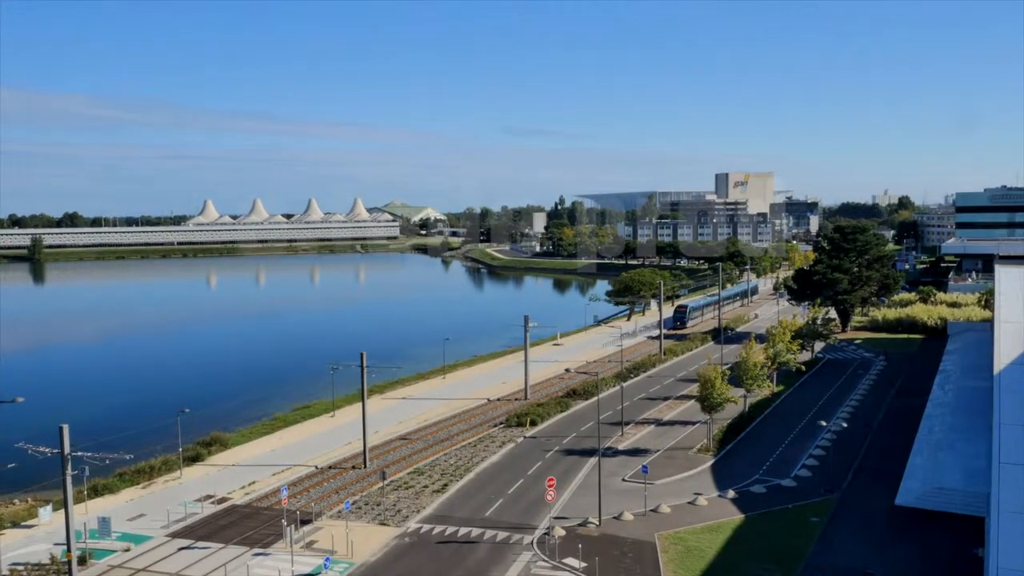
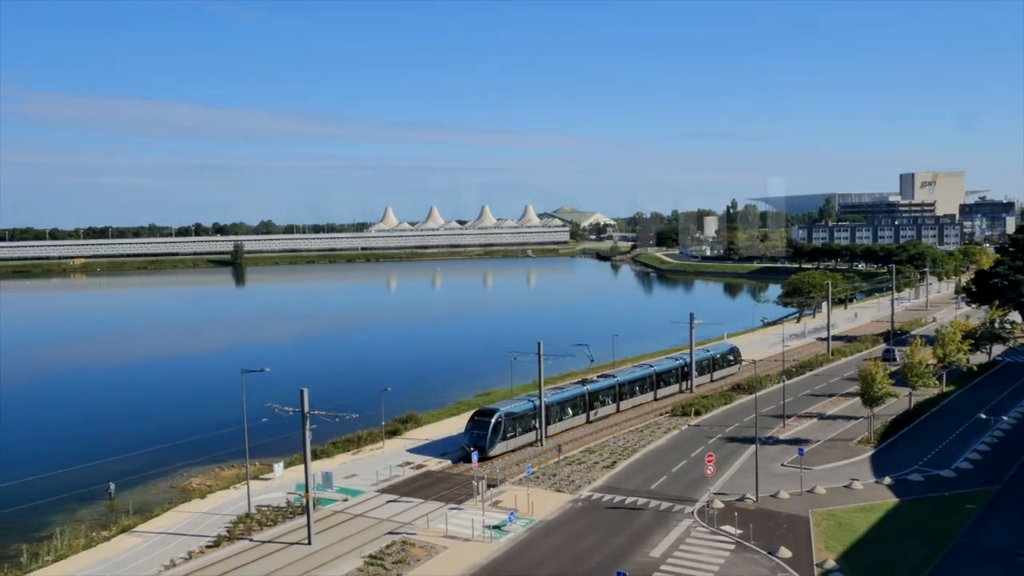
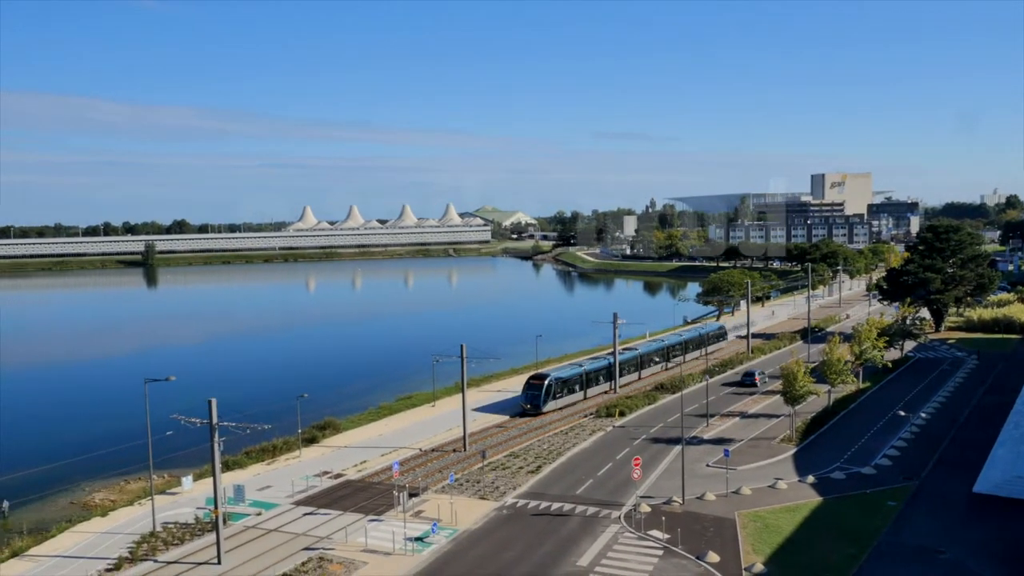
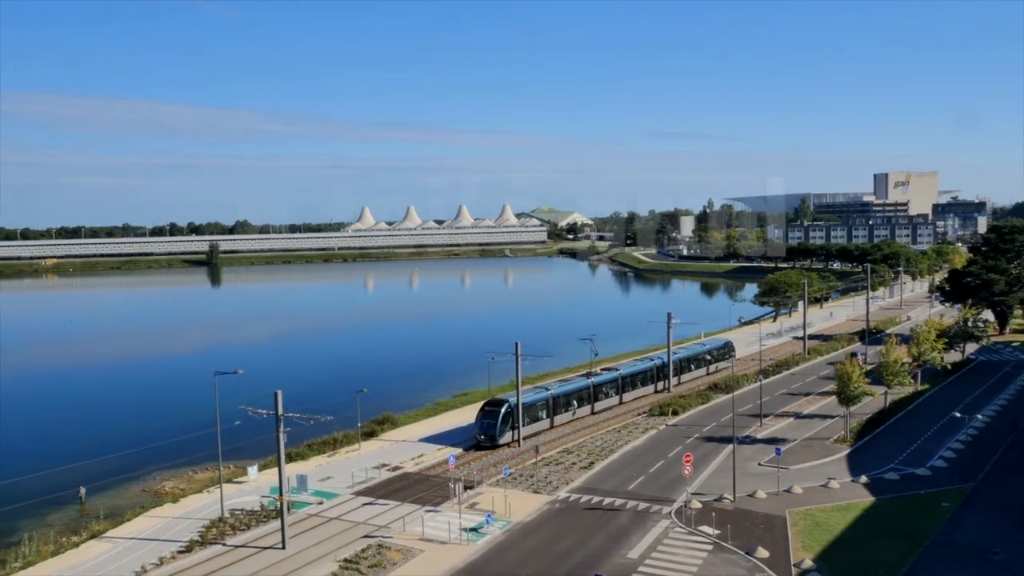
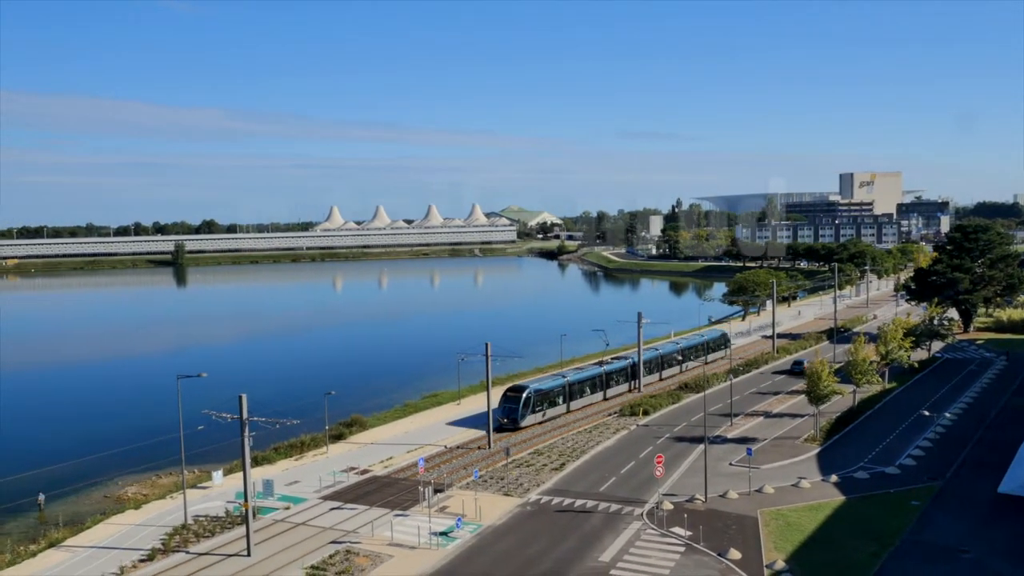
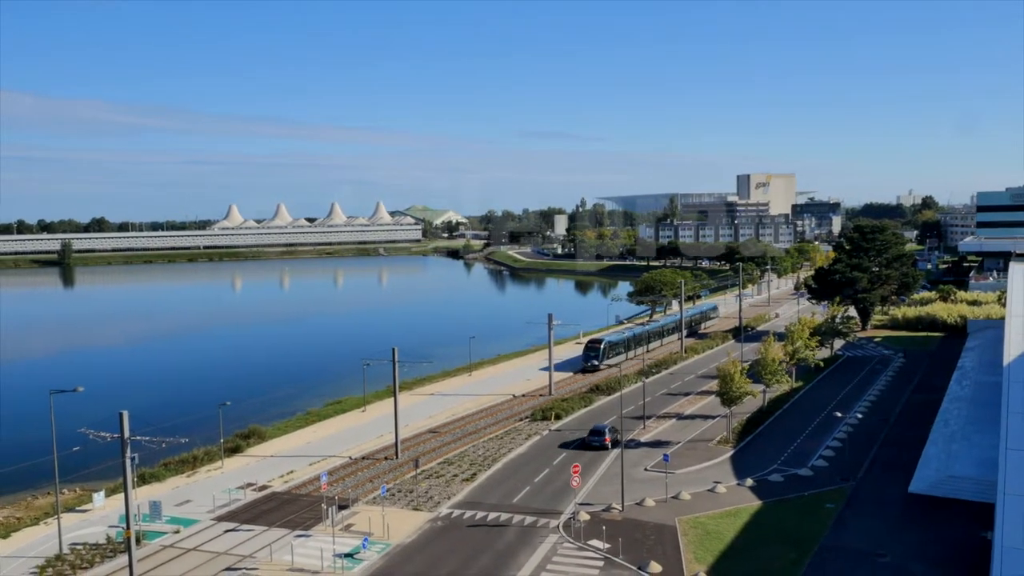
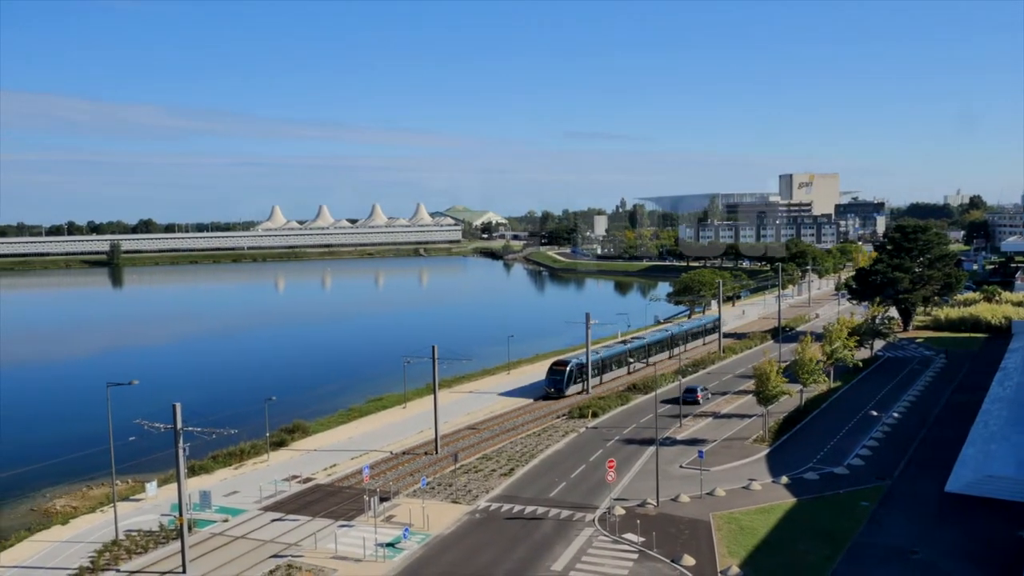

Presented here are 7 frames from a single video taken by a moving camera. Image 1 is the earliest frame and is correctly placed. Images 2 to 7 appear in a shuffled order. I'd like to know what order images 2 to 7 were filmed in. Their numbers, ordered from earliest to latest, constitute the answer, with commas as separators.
6, 7, 3, 5, 4, 2
